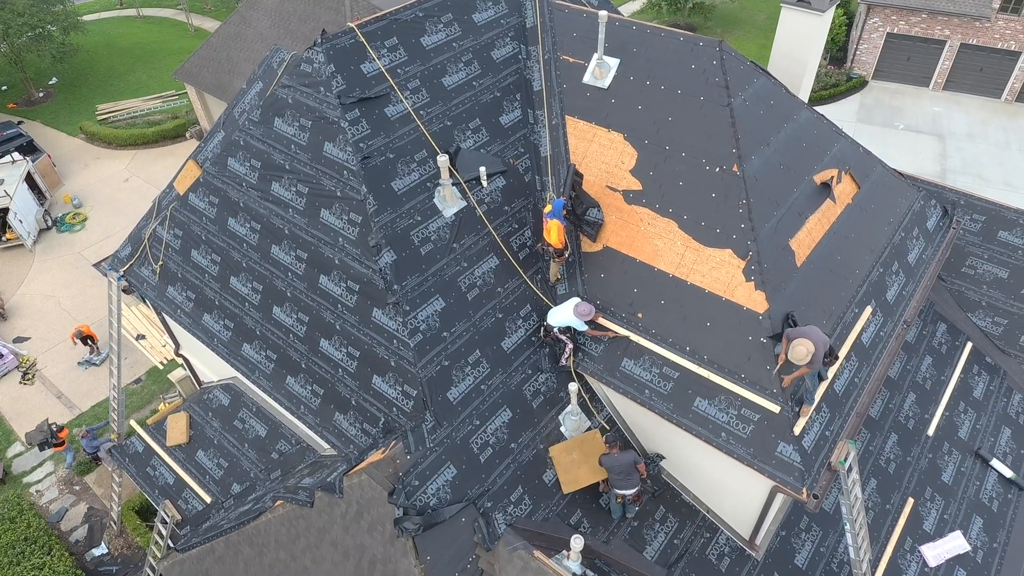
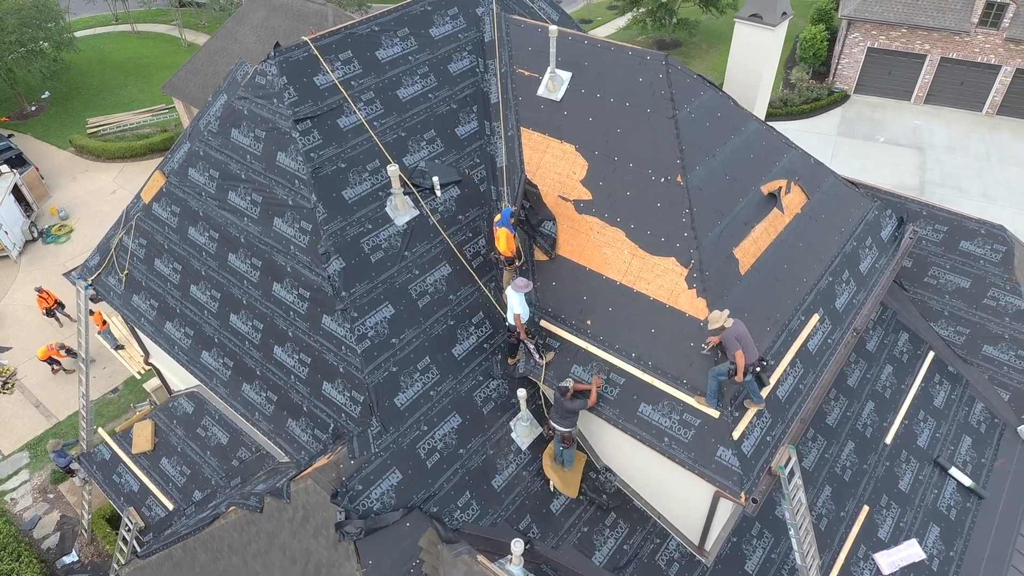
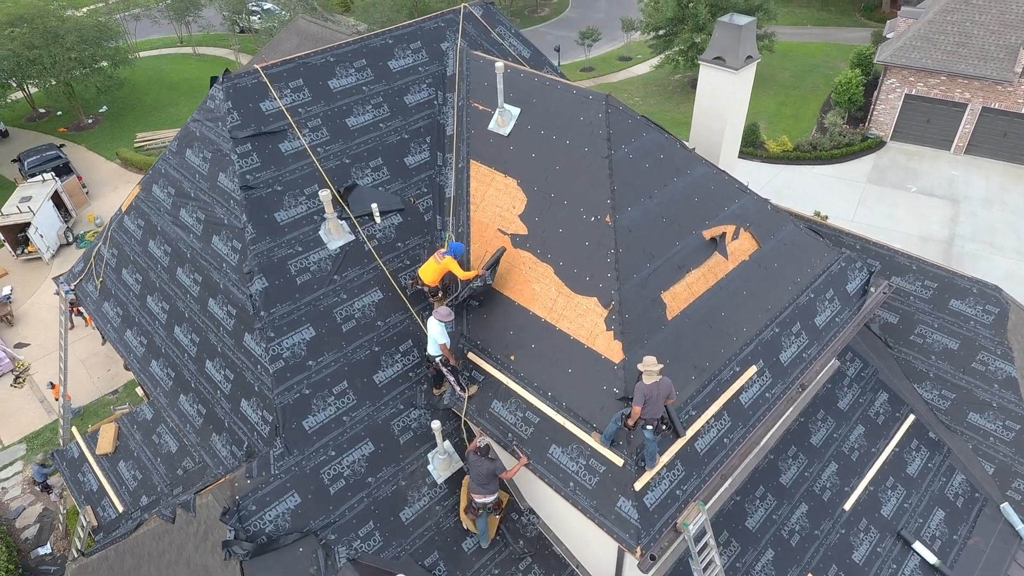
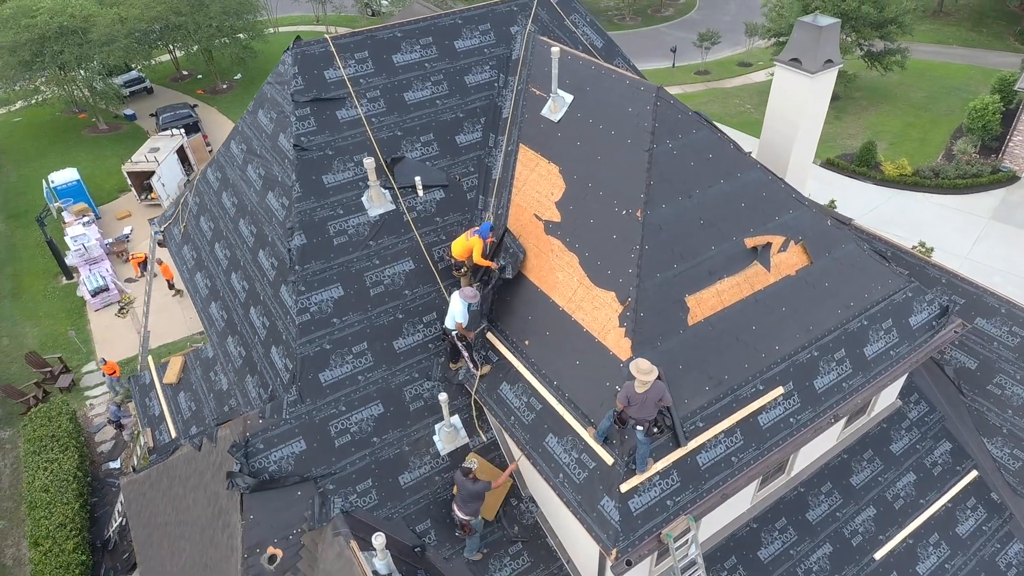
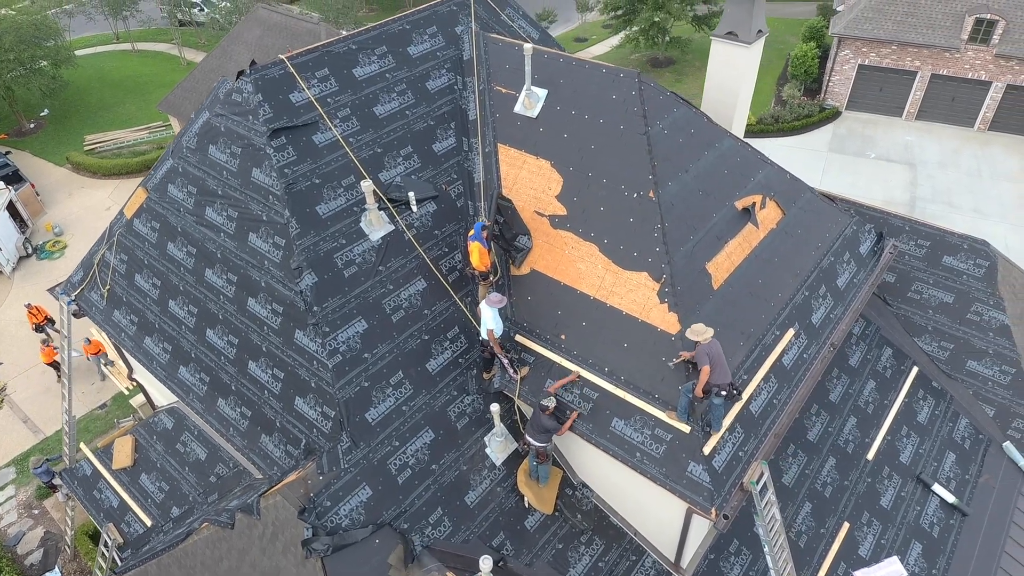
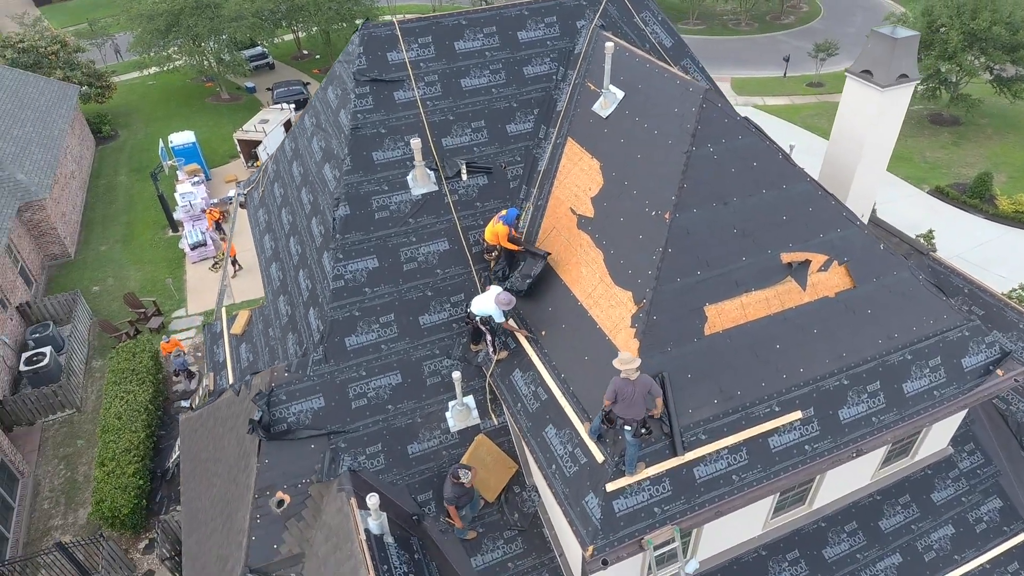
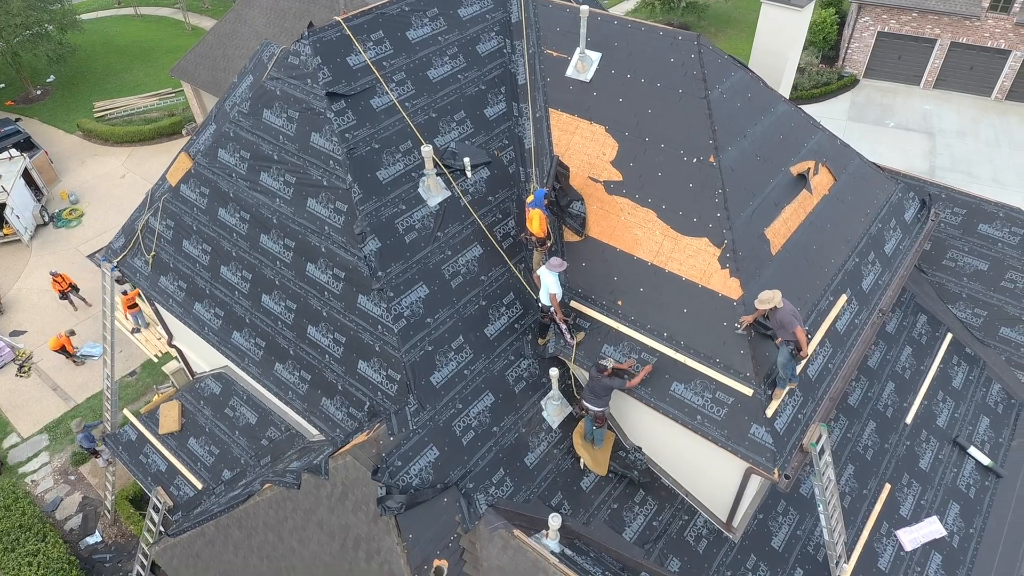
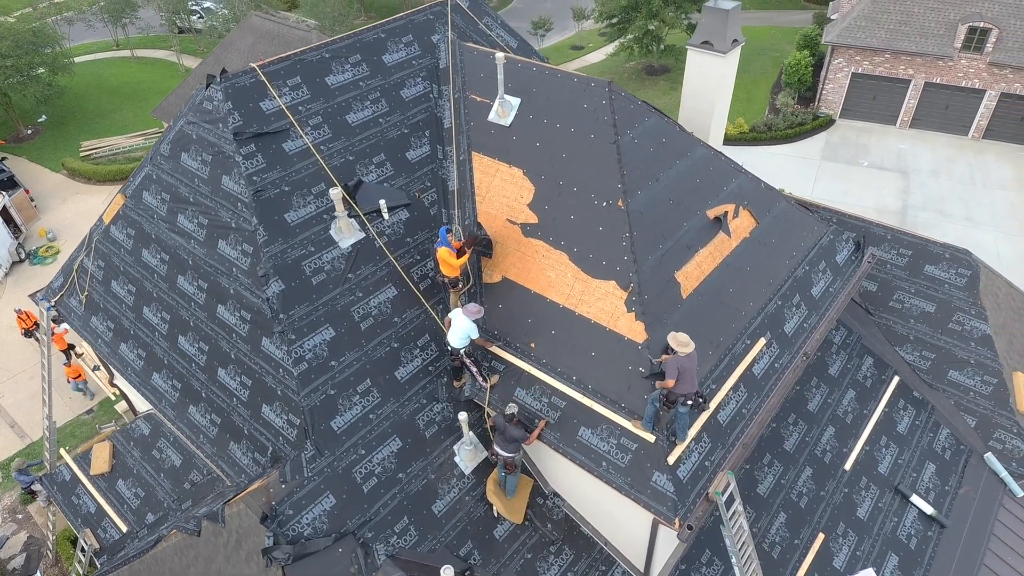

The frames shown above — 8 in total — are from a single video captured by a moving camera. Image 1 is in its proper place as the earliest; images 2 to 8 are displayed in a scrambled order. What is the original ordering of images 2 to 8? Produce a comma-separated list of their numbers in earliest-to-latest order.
7, 2, 5, 8, 3, 4, 6
